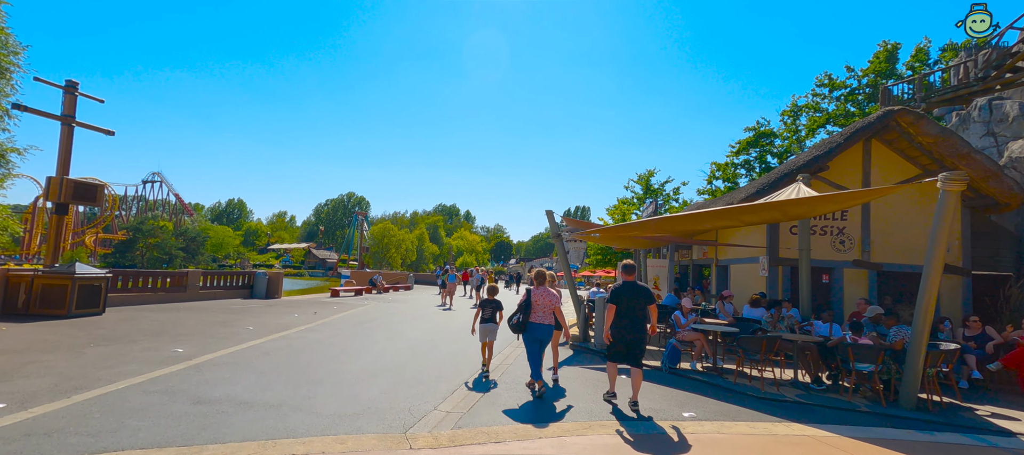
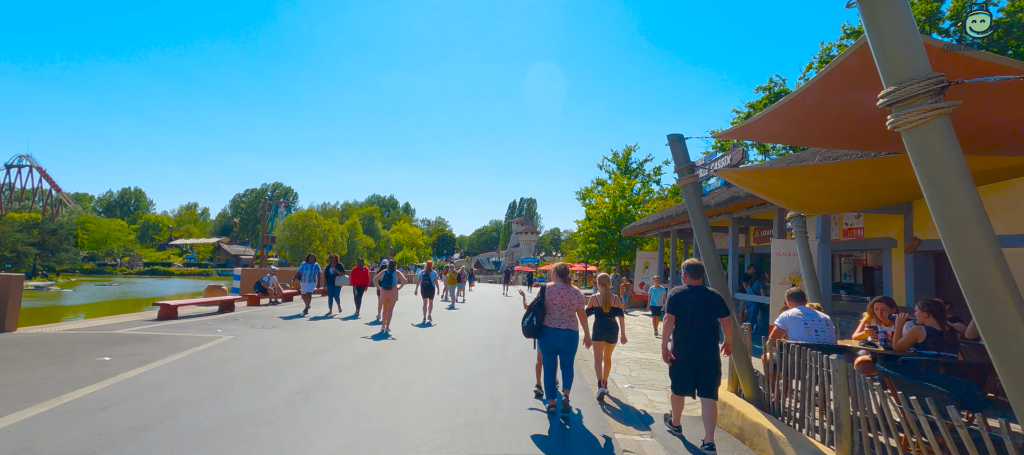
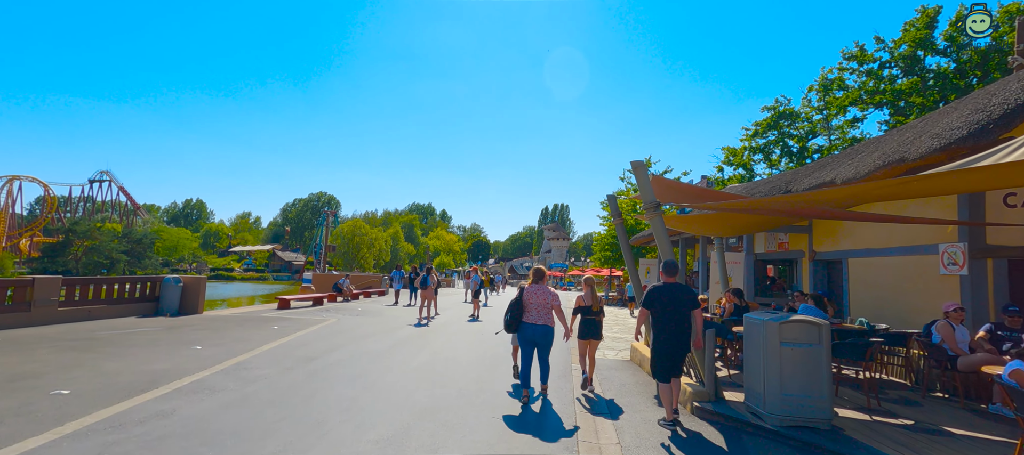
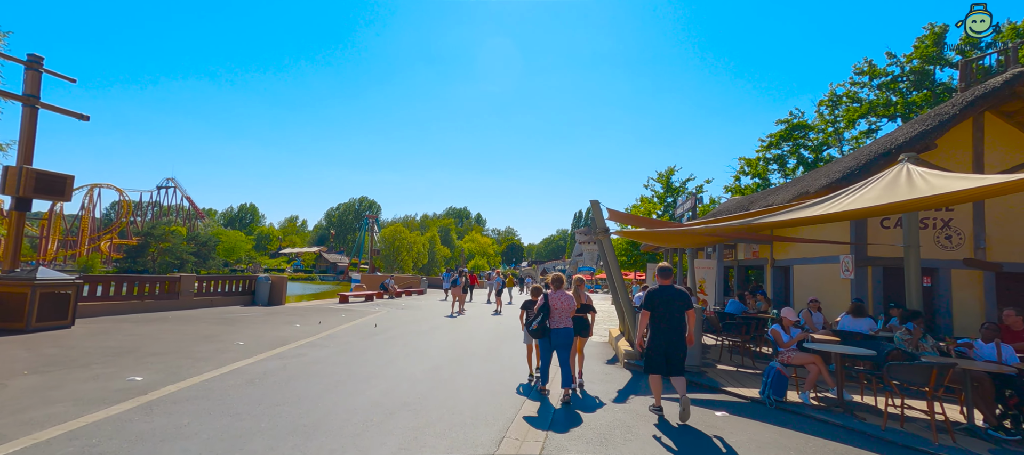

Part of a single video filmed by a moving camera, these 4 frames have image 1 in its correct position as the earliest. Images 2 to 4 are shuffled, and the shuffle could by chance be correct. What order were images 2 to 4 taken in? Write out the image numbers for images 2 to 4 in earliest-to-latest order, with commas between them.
4, 3, 2
